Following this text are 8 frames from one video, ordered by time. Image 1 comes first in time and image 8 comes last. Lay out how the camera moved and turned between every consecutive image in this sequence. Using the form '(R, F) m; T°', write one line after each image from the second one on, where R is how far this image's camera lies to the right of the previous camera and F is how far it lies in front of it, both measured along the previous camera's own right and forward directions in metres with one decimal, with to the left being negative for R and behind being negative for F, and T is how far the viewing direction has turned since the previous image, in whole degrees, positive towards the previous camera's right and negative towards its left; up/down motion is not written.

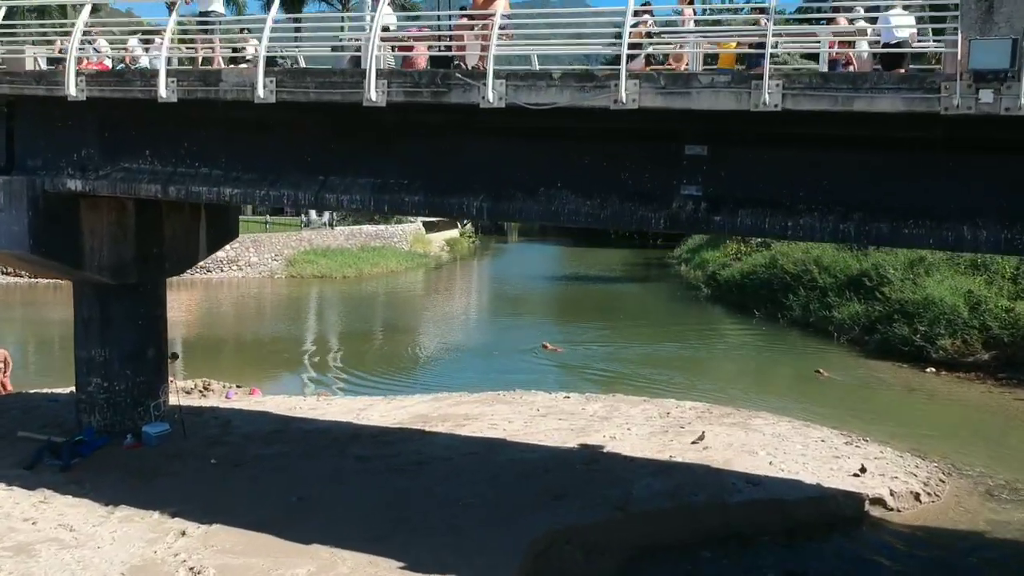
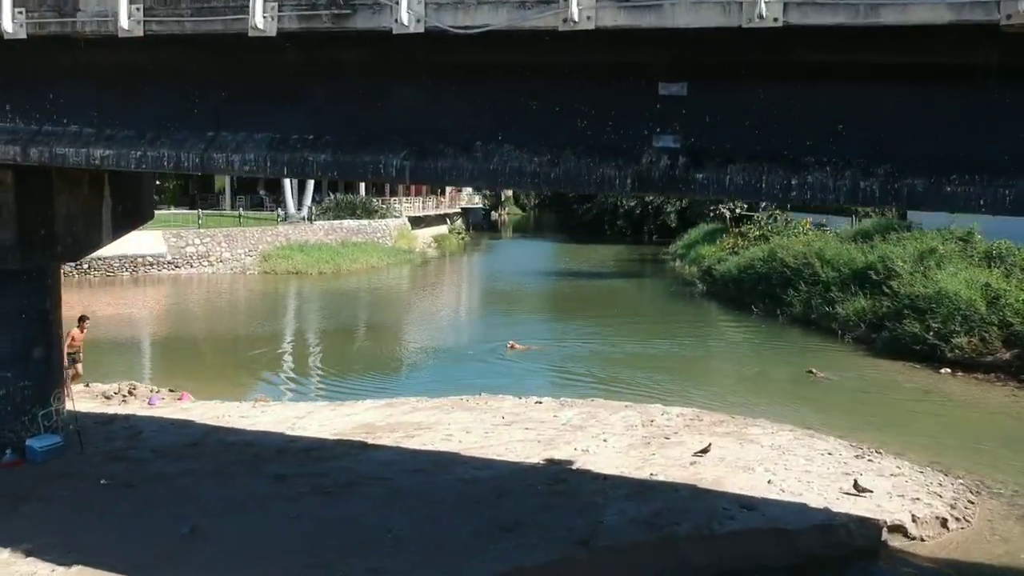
(+0.4, +1.6) m; 0°
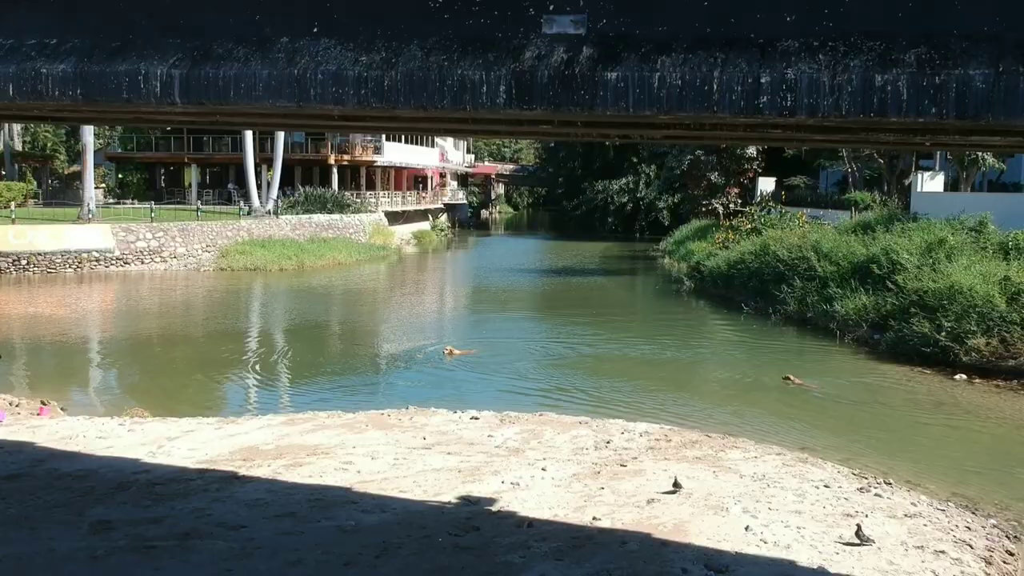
(+0.7, +2.0) m; 0°
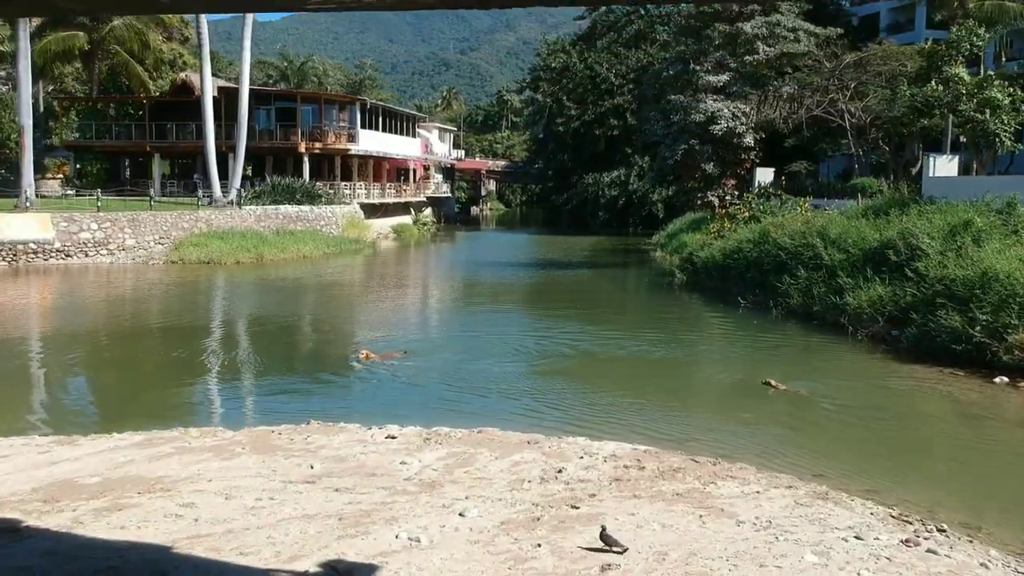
(+0.6, +2.2) m; 0°
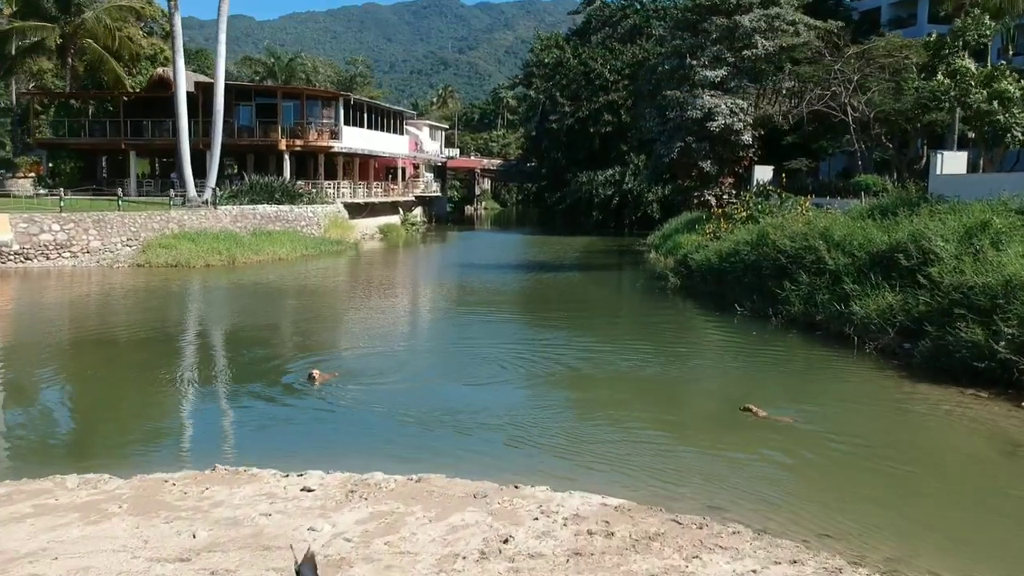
(+0.4, +1.3) m; 0°
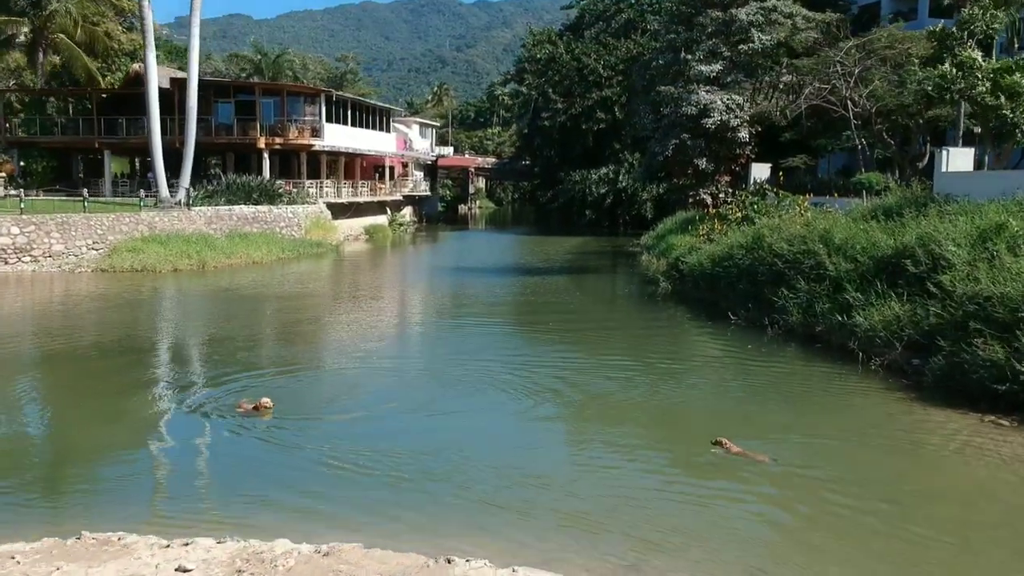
(+0.4, +1.2) m; 0°
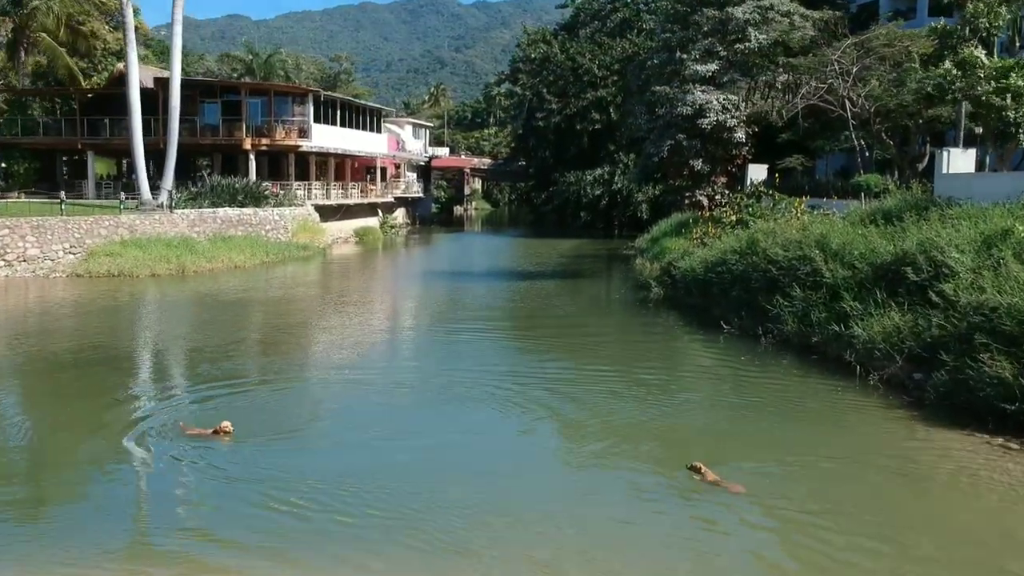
(+0.3, +0.7) m; 0°
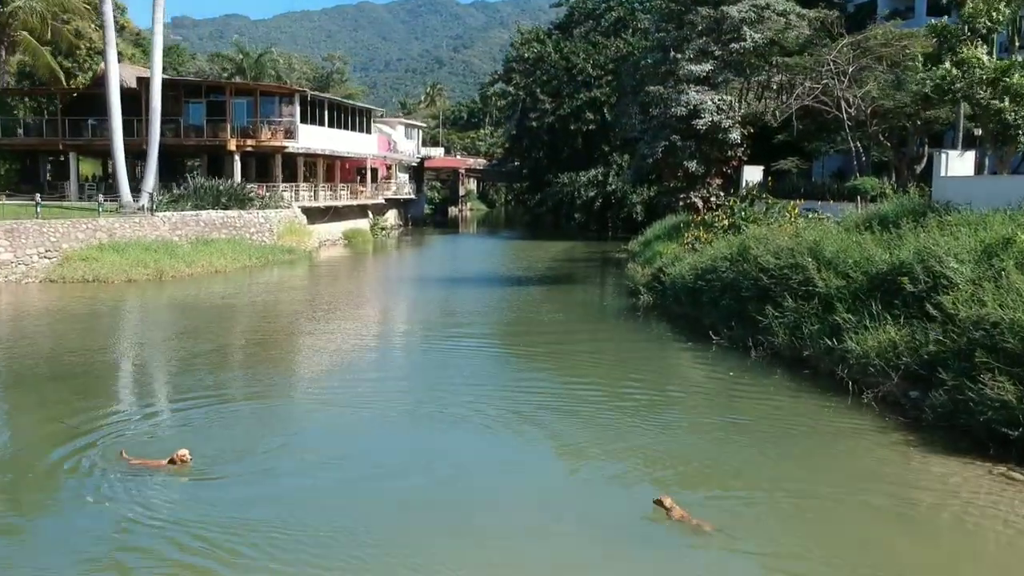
(+0.3, +0.6) m; 0°
